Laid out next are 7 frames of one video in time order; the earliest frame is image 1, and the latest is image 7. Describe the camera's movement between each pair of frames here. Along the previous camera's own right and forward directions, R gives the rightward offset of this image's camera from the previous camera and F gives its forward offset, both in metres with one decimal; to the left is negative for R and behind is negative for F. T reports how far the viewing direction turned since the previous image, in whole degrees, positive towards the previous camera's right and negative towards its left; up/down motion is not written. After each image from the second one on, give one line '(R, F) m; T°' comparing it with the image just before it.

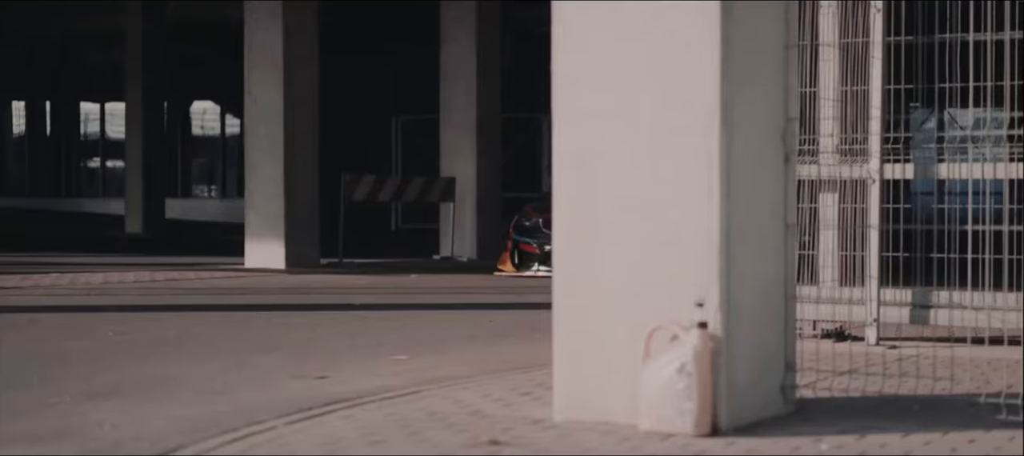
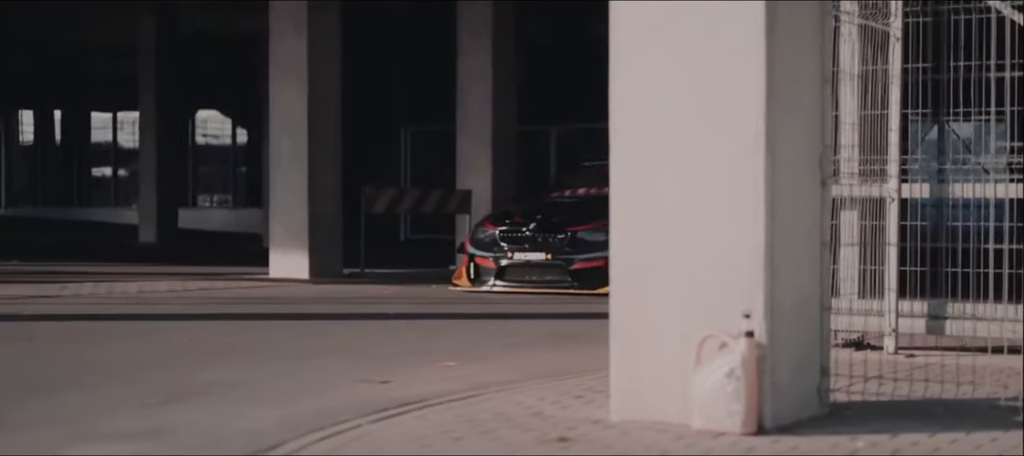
(-0.3, -0.6) m; 0°
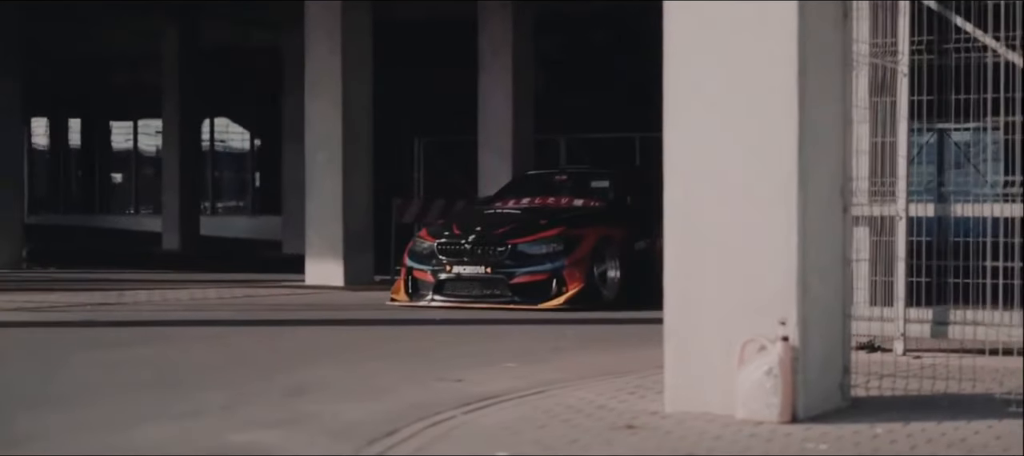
(-0.3, -1.1) m; 0°
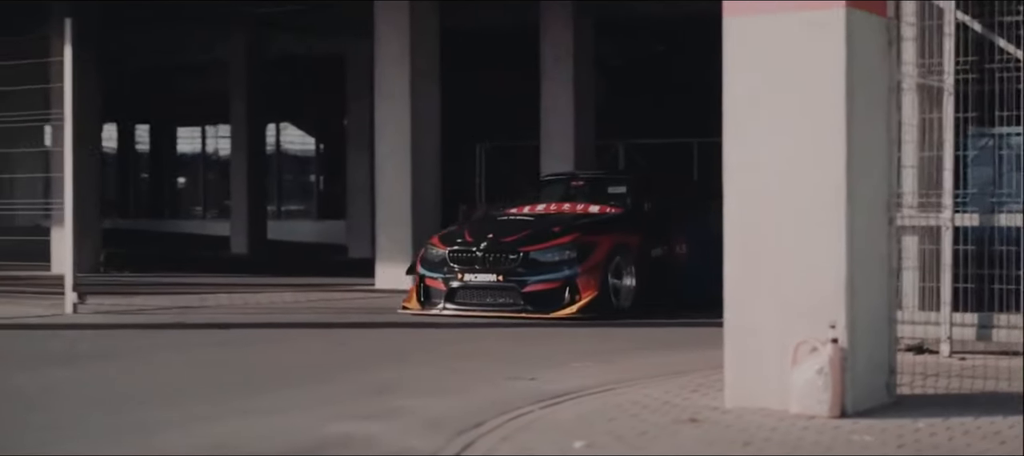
(-0.1, -0.7) m; -2°
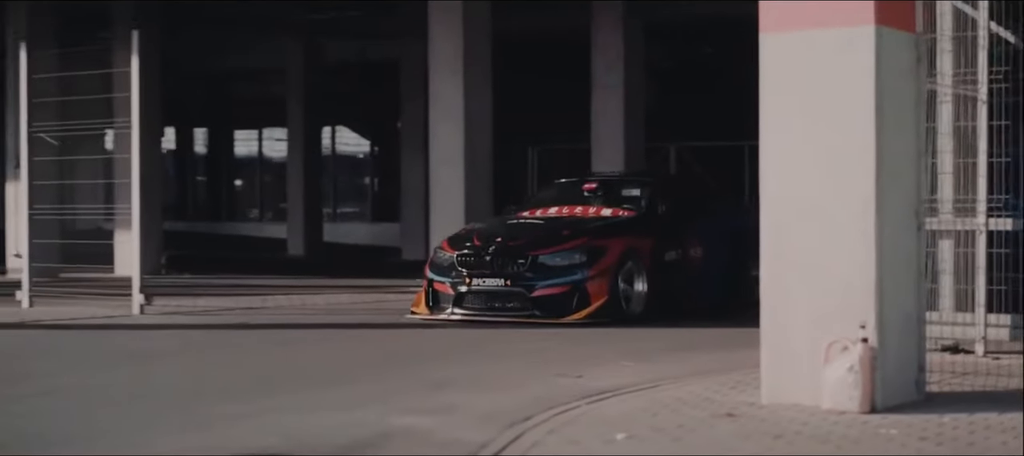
(0.0, -0.5) m; -2°
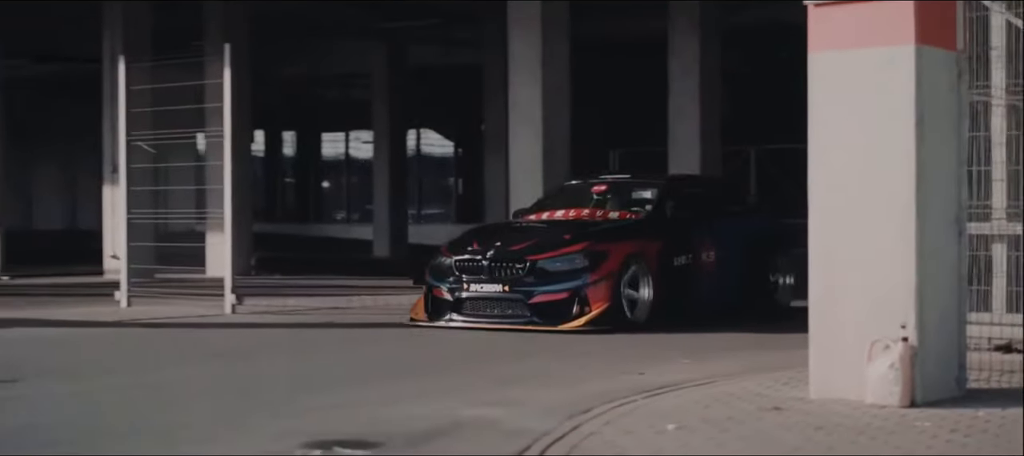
(+0.1, -0.7) m; -3°
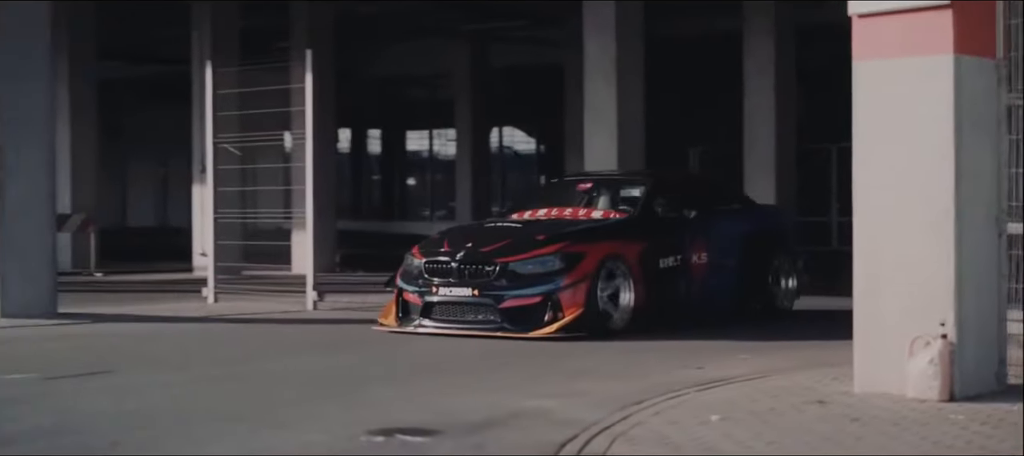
(+0.2, -0.5) m; -3°
